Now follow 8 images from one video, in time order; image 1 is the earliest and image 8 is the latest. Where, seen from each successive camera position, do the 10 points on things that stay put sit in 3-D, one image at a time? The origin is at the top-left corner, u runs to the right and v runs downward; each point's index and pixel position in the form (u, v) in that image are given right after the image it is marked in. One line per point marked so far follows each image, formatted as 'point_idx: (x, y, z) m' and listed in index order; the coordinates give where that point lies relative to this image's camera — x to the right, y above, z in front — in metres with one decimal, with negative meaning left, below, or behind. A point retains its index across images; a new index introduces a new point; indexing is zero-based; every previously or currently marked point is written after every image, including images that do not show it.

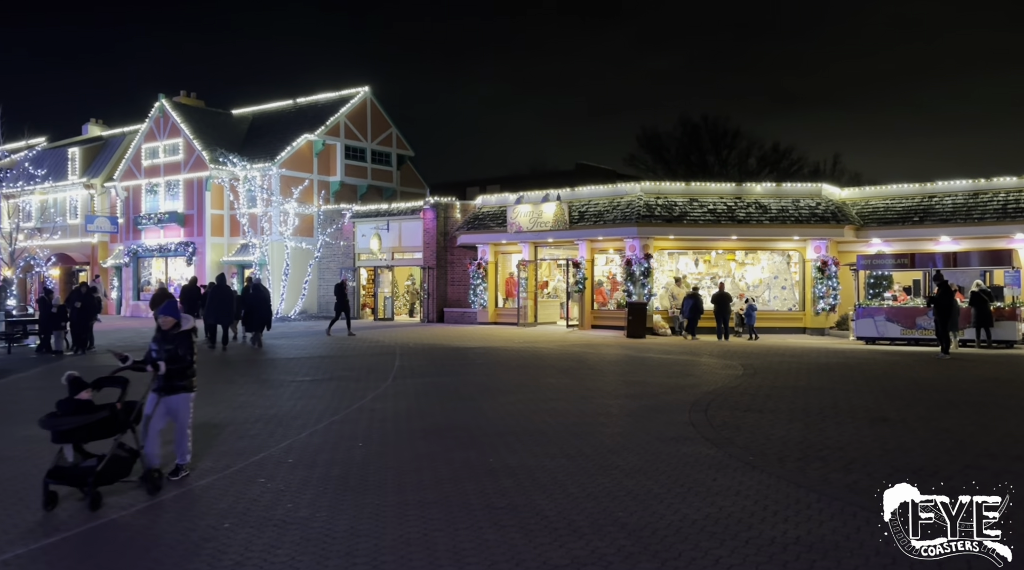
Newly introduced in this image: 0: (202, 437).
0: (-3.9, -2.0, +10.4) m
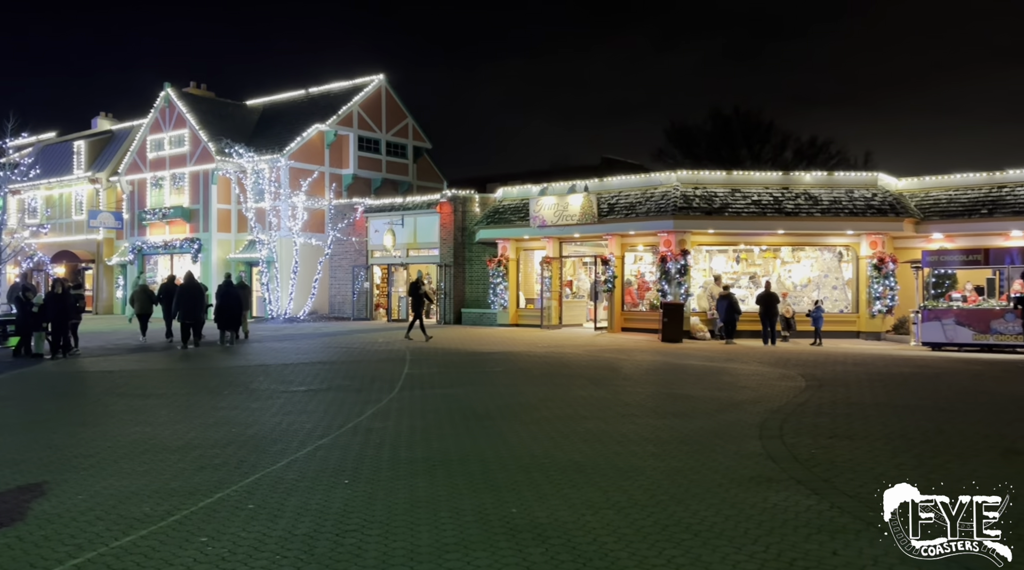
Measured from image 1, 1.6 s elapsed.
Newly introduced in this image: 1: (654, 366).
0: (-3.6, -1.9, +8.4) m
1: (+2.9, -1.7, +17.0) m
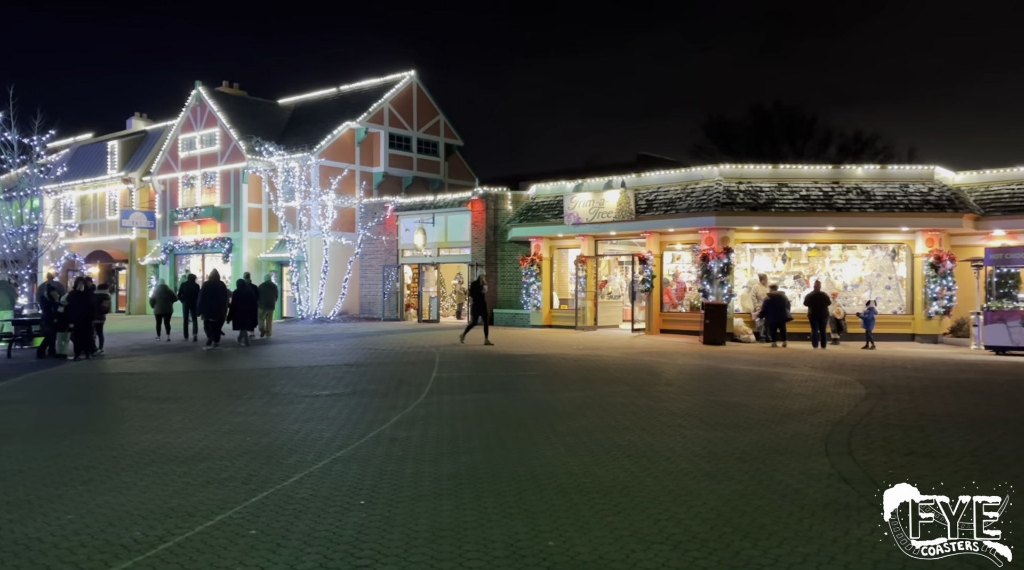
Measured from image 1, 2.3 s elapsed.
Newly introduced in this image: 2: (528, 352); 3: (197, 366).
0: (-3.3, -1.9, +7.6) m
1: (+3.5, -1.6, +16.0) m
2: (+0.3, -1.5, +19.0) m
3: (-6.6, -1.7, +17.3) m
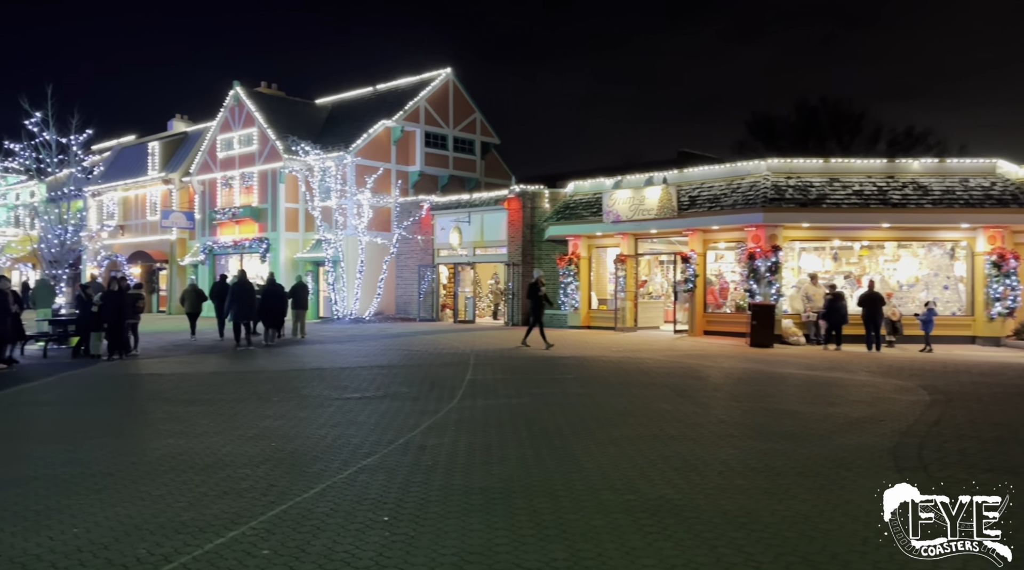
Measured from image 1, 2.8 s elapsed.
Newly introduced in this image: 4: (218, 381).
0: (-3.0, -1.9, +7.2) m
1: (+4.2, -1.6, +15.3) m
2: (+1.2, -1.5, +18.3) m
3: (-5.8, -1.7, +17.0) m
4: (-5.4, -1.8, +15.1) m
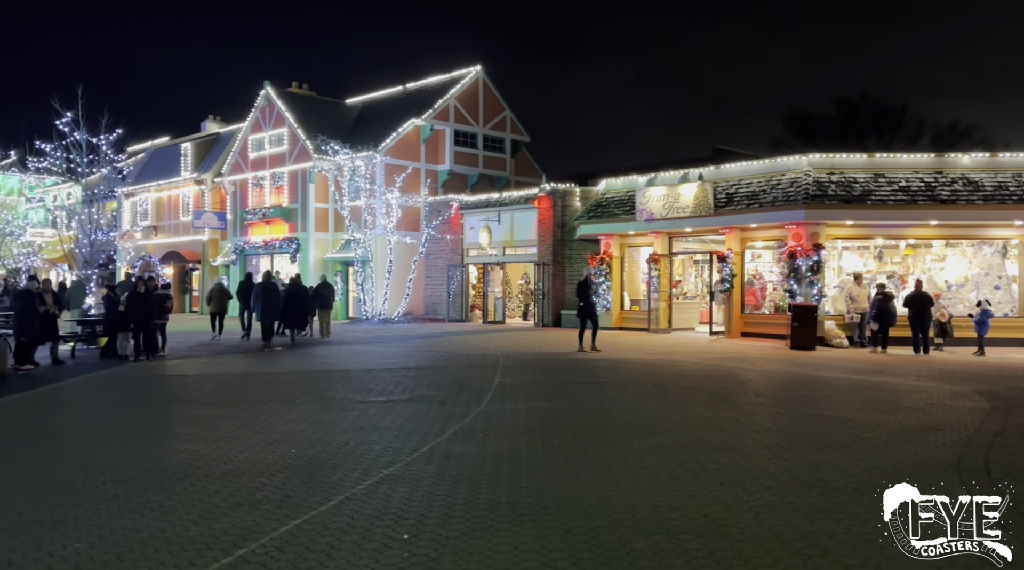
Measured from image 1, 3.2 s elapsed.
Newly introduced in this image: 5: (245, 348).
0: (-2.7, -1.9, +6.8) m
1: (+4.8, -1.6, +14.6) m
2: (+1.9, -1.5, +17.8) m
3: (-5.2, -1.7, +16.7) m
4: (-4.9, -1.8, +14.8) m
5: (-6.5, -1.5, +19.9) m
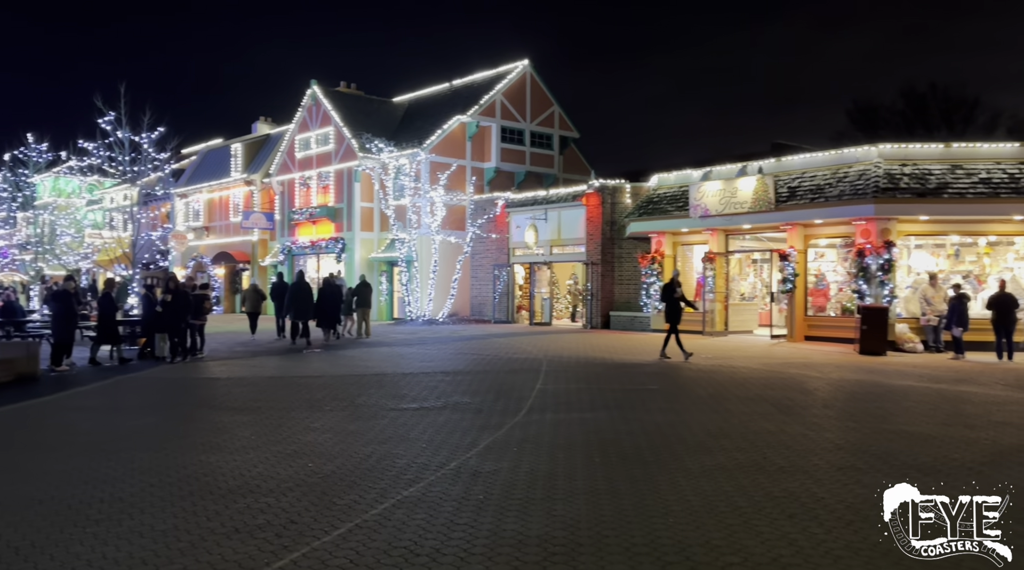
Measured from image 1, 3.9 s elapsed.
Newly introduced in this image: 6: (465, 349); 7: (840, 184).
0: (-2.5, -1.9, +6.0) m
1: (+5.5, -1.6, +13.3) m
2: (+2.8, -1.5, +16.7) m
3: (-4.3, -1.6, +16.1) m
4: (-4.1, -1.7, +14.2) m
5: (-5.4, -1.5, +19.4) m
6: (-1.2, -1.5, +19.5) m
7: (+7.6, +2.3, +19.1) m
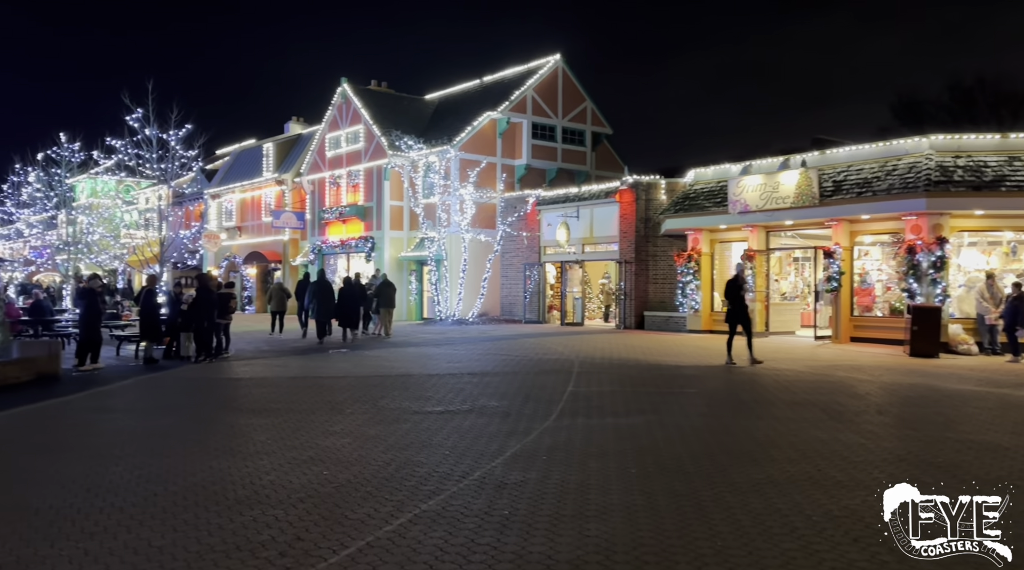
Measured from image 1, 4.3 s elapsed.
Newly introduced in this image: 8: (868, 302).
0: (-2.3, -1.8, +5.5) m
1: (+5.9, -1.6, +12.5) m
2: (+3.4, -1.5, +16.0) m
3: (-3.7, -1.6, +15.6) m
4: (-3.6, -1.7, +13.7) m
5: (-4.7, -1.5, +18.9) m
6: (-0.5, -1.5, +18.9) m
7: (+8.3, +2.3, +18.2) m
8: (+8.4, -0.4, +19.5) m
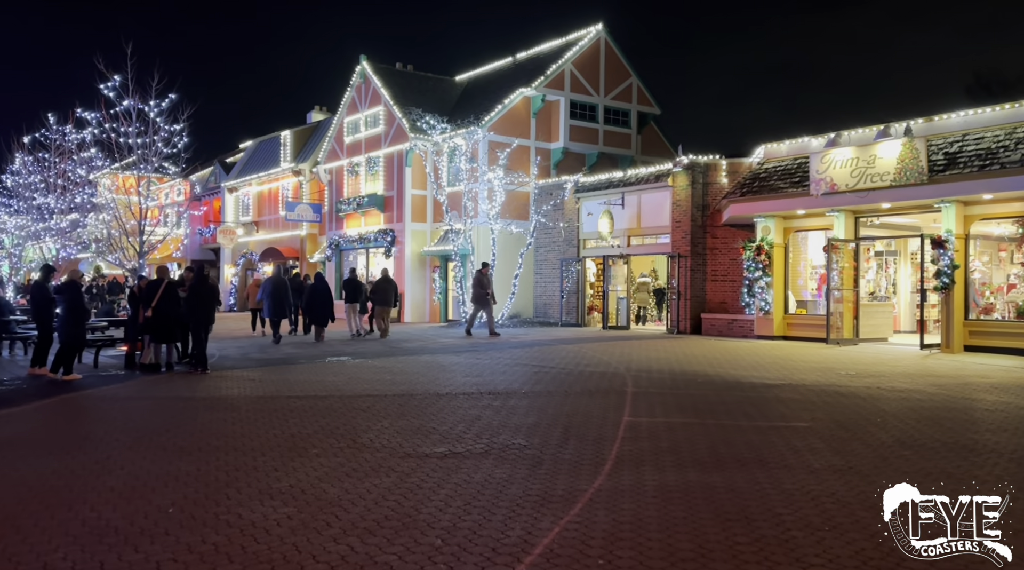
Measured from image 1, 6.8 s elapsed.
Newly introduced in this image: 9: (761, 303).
0: (-2.2, -1.7, +2.2) m
1: (+6.3, -1.5, +8.8) m
2: (+3.9, -1.4, +12.4) m
3: (-3.2, -1.5, +12.3) m
4: (-3.2, -1.6, +10.4) m
5: (-4.0, -1.4, +15.7) m
6: (+0.2, -1.4, +15.5) m
7: (+8.9, +2.4, +14.4) m
8: (+9.0, -0.3, +15.8) m
9: (+5.9, -0.4, +19.4) m
